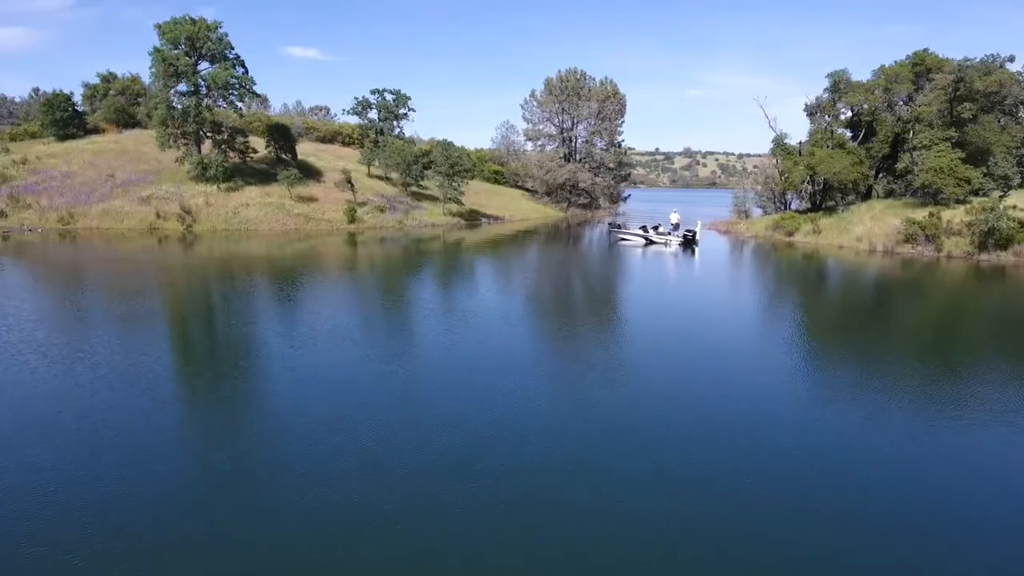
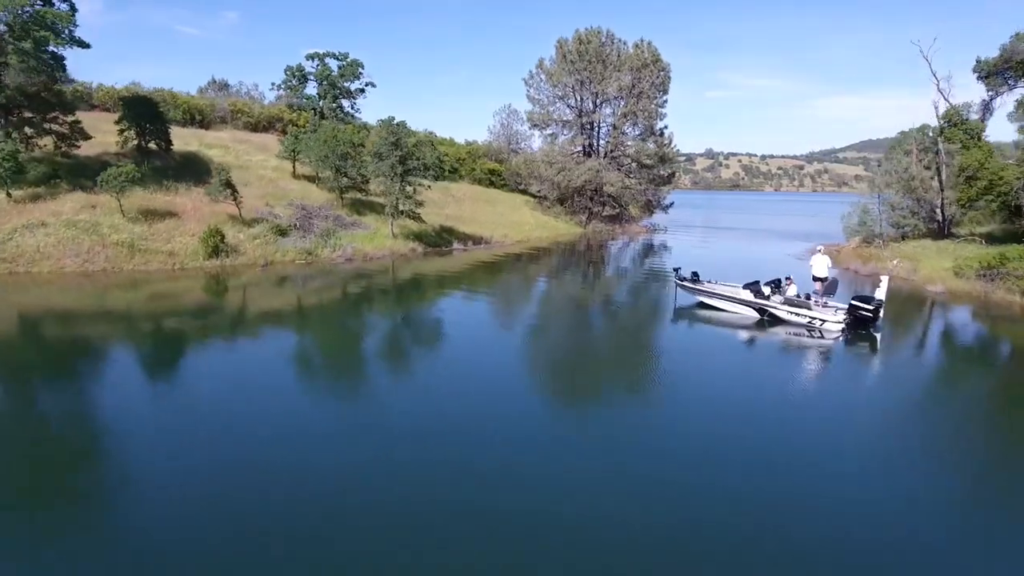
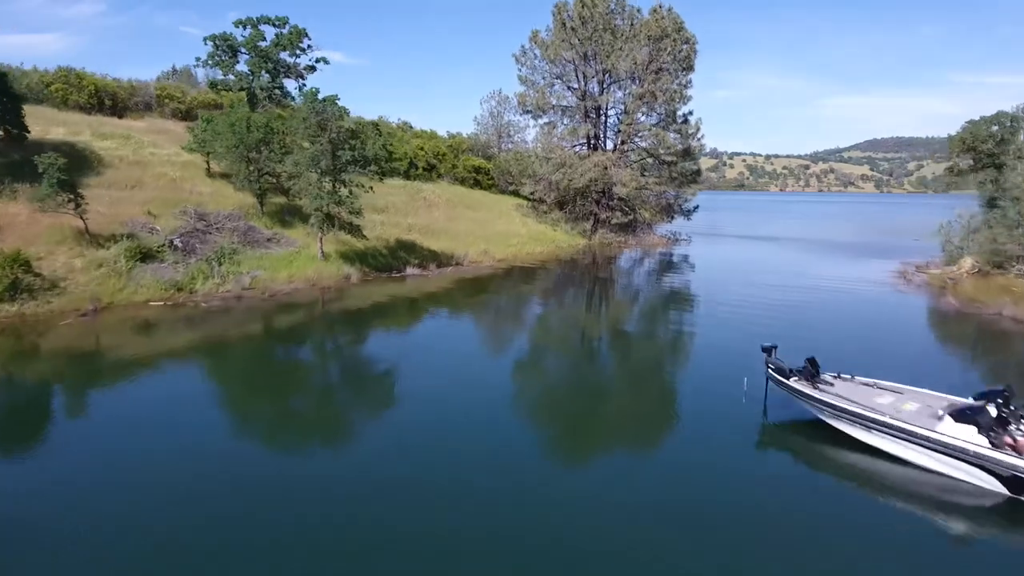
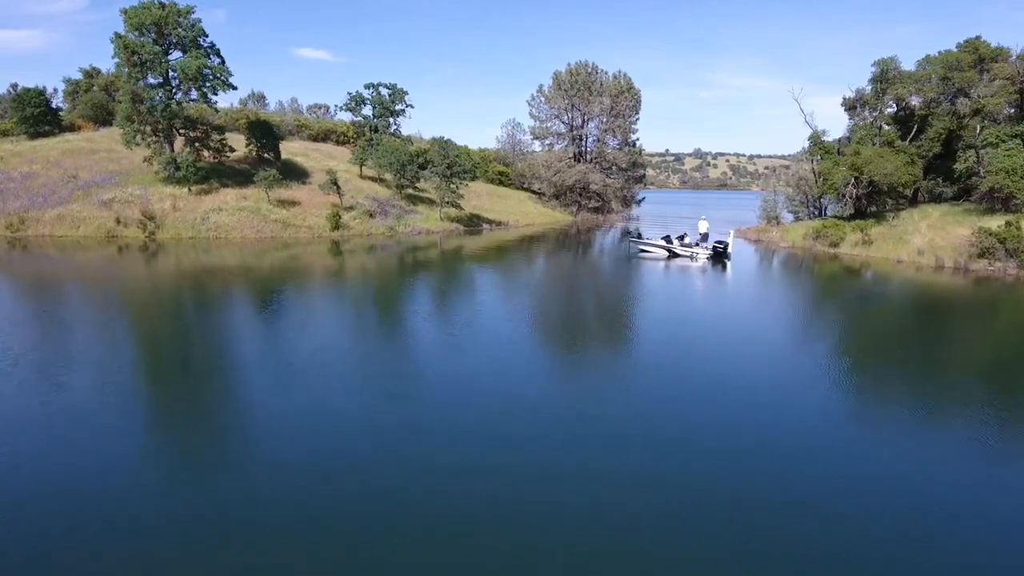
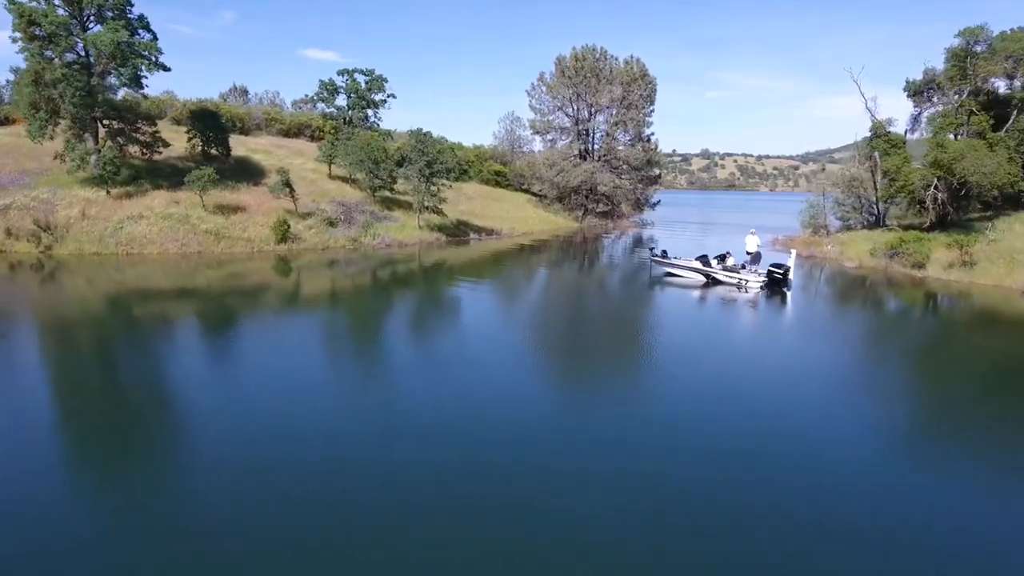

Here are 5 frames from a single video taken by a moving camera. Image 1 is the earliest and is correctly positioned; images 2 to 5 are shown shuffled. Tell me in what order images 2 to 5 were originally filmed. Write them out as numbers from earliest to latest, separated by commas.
4, 5, 2, 3
